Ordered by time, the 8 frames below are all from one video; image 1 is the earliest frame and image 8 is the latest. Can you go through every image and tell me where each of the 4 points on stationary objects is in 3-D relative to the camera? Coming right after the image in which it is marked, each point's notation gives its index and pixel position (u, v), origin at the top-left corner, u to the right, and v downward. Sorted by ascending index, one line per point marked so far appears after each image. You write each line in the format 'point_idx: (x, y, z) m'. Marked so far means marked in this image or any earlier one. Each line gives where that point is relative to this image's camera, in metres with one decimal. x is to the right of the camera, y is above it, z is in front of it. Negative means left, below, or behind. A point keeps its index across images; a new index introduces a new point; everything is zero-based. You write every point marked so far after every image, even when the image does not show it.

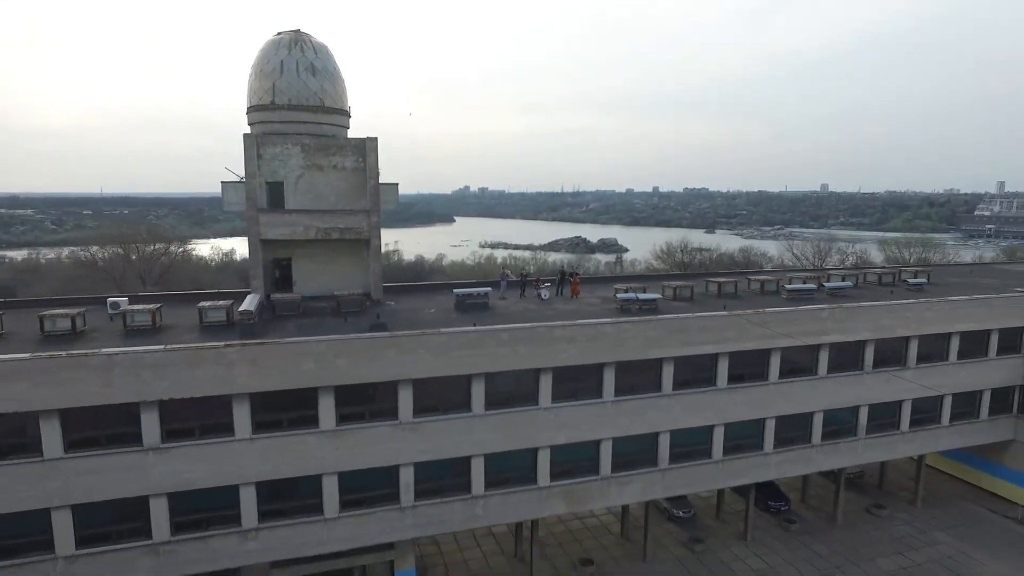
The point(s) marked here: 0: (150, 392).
0: (-9.4, -2.7, +16.4) m
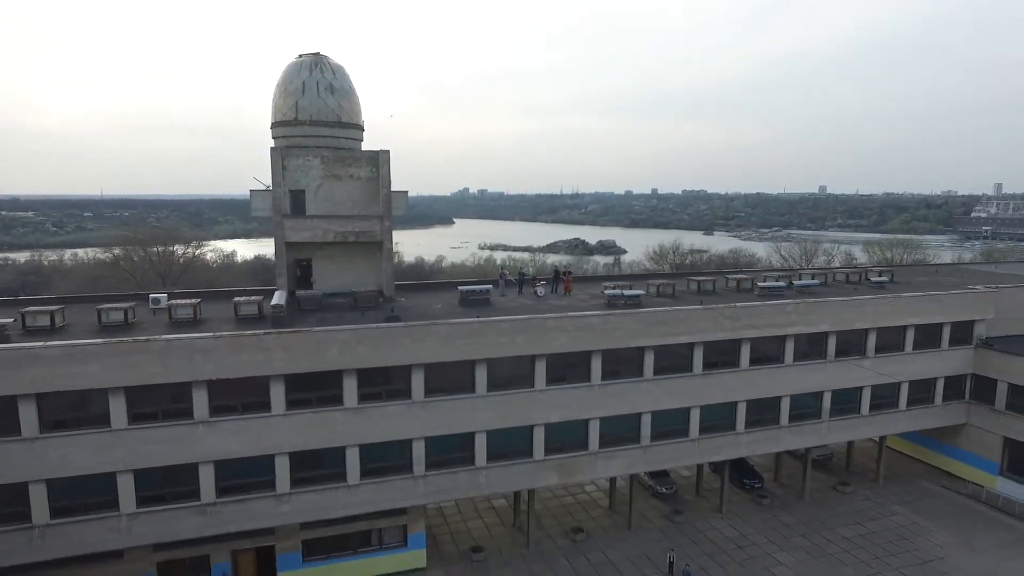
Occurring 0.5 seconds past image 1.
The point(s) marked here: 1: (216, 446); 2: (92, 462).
0: (-9.4, -2.6, +19.1) m
1: (-9.2, -4.8, +19.5) m
2: (-12.4, -5.1, +18.6) m
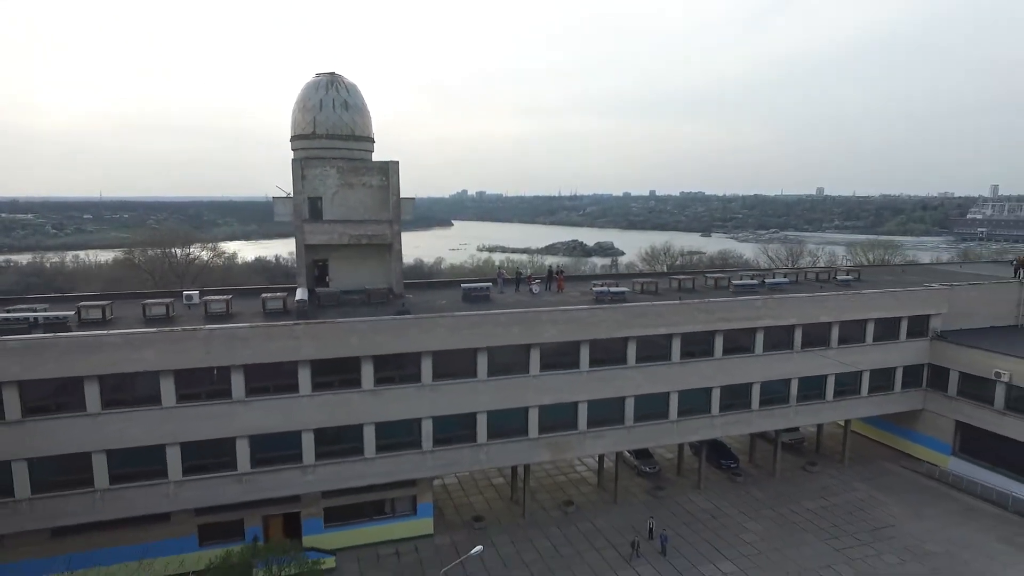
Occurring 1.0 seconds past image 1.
0: (-9.5, -2.4, +22.0) m
1: (-9.3, -4.7, +22.4) m
2: (-12.5, -5.0, +21.4) m
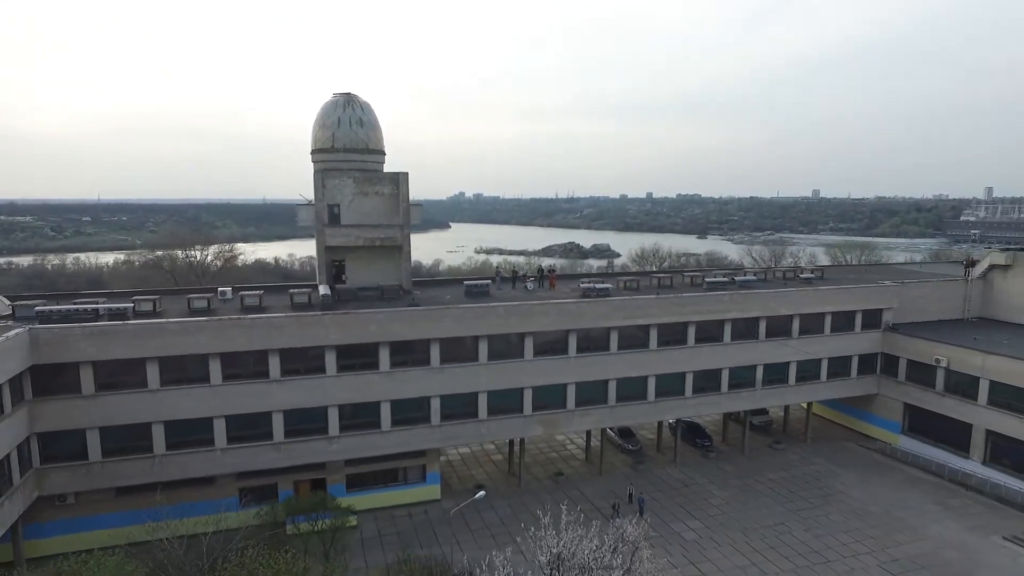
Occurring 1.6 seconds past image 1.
0: (-9.6, -2.3, +25.7) m
1: (-9.4, -4.5, +26.1) m
2: (-12.6, -4.8, +25.2) m
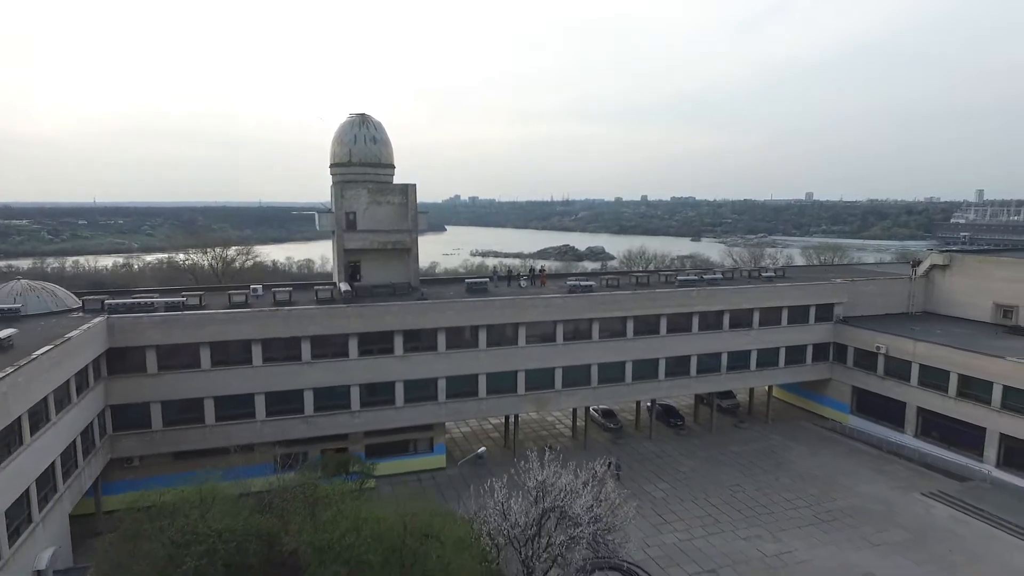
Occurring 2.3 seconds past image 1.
0: (-9.9, -2.1, +30.4) m
1: (-9.6, -4.4, +30.8) m
2: (-12.8, -4.6, +29.8) m
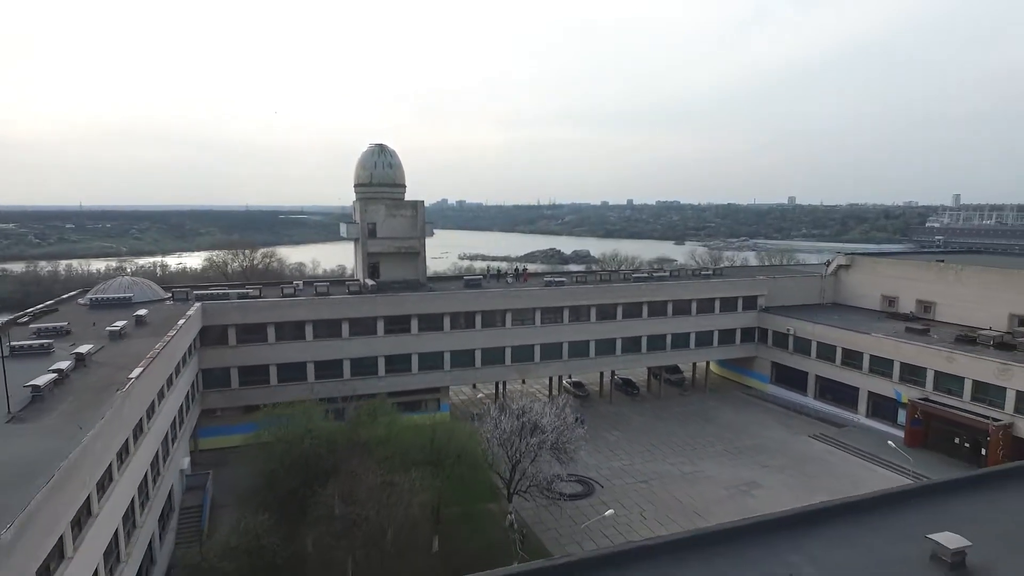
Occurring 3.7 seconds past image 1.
0: (-10.6, -1.7, +40.2) m
1: (-10.3, -4.0, +40.6) m
2: (-13.5, -4.2, +39.5) m
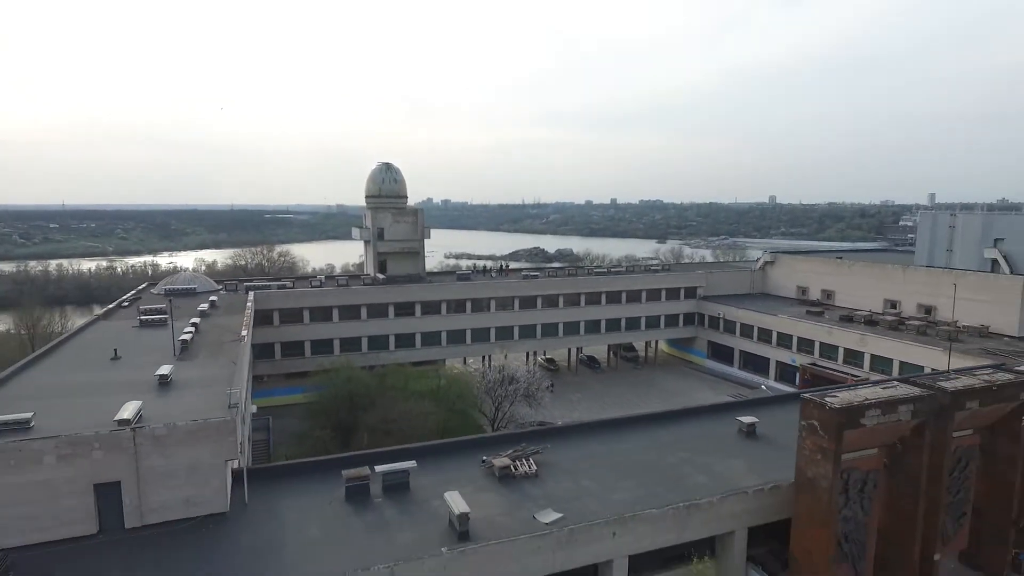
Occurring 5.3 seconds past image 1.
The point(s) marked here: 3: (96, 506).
0: (-11.9, -1.1, +50.8) m
1: (-11.6, -3.4, +51.2) m
2: (-14.8, -3.6, +50.1) m
3: (-11.8, -6.2, +18.0) m
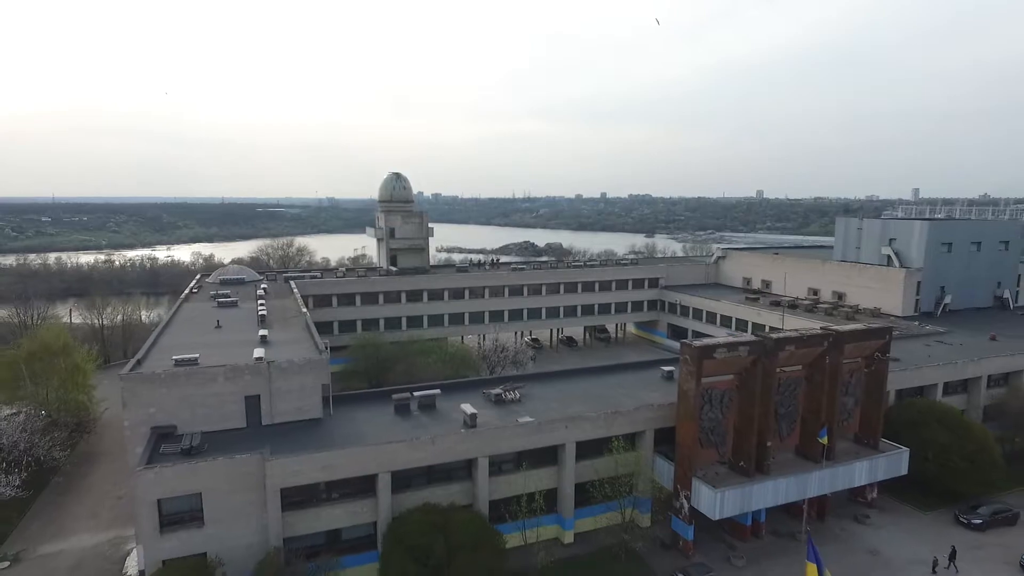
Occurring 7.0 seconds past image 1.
0: (-12.8, -0.2, +61.8) m
1: (-12.6, -2.4, +62.2) m
2: (-15.7, -2.7, +61.0) m
3: (-12.3, -5.6, +29.0) m
